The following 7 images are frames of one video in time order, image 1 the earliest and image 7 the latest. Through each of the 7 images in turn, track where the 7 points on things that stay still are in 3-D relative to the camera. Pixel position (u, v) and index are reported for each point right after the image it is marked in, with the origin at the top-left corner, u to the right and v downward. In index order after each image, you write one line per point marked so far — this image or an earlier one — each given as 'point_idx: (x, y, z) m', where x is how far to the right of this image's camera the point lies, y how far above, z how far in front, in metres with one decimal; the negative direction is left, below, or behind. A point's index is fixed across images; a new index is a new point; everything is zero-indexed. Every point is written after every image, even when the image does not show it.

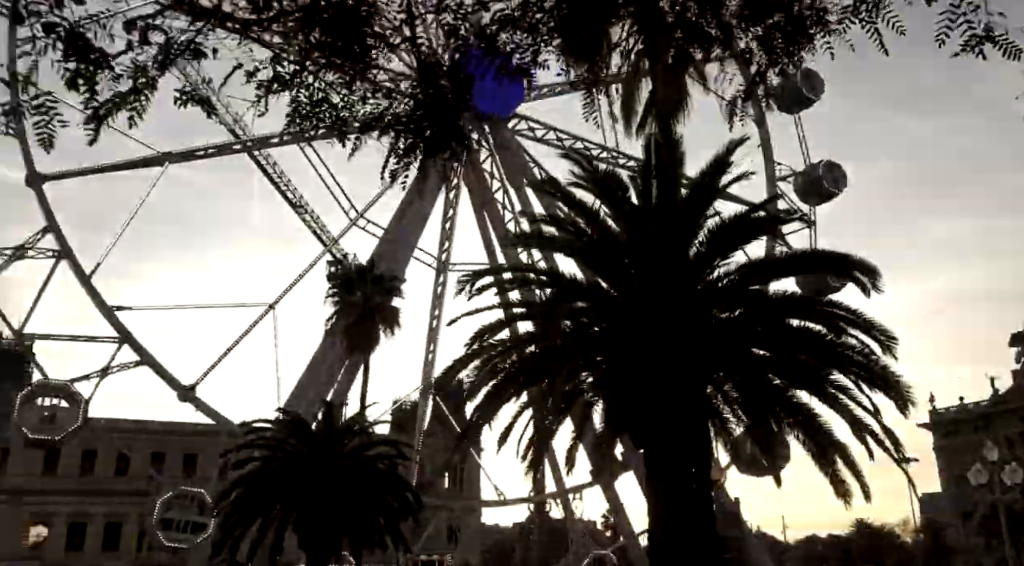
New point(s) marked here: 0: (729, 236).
0: (+2.6, +0.6, +11.8) m
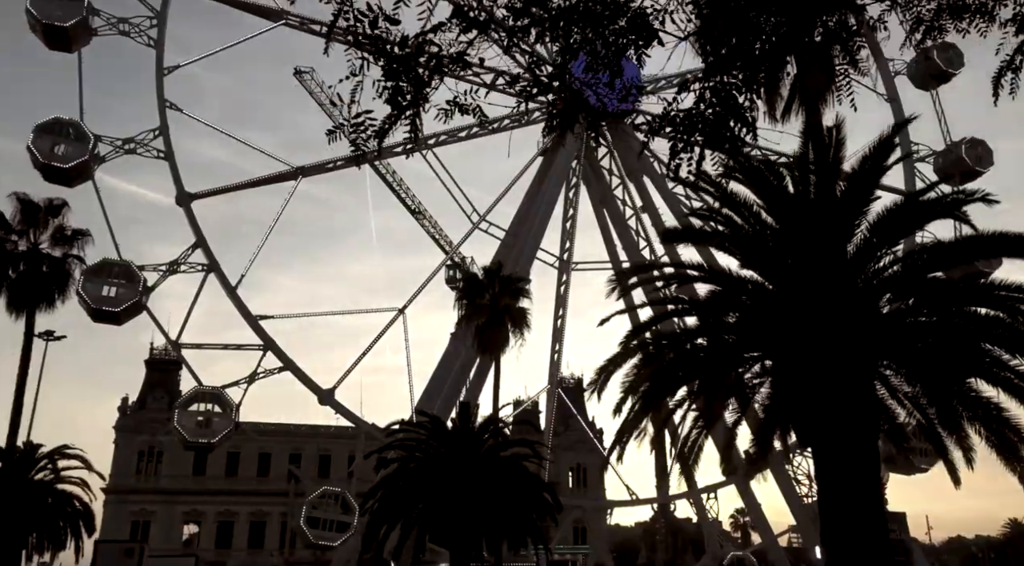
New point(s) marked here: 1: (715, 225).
0: (+4.4, +0.7, +11.6) m
1: (+2.6, +0.9, +13.3) m
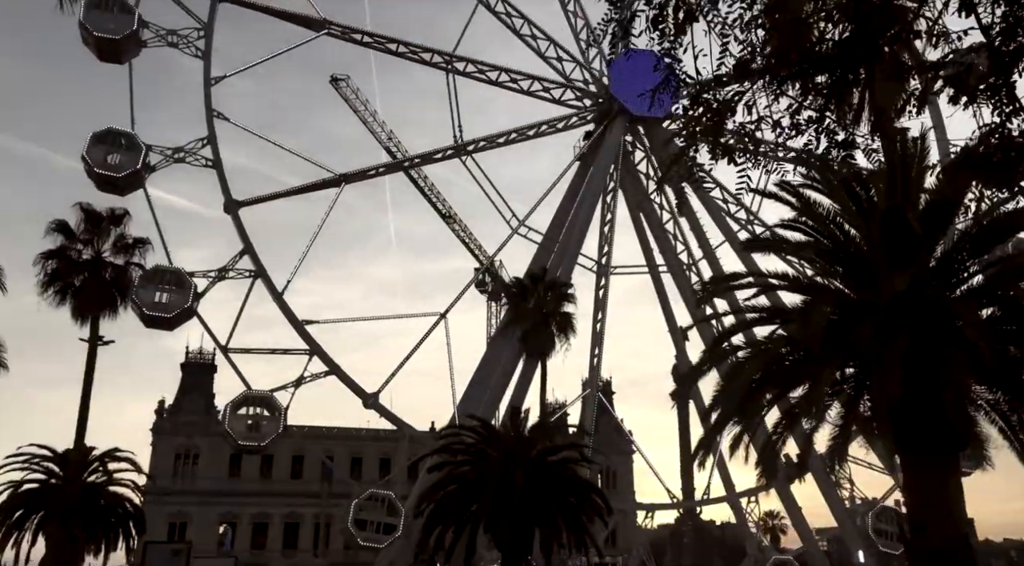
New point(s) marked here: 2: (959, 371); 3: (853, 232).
0: (+5.6, +0.5, +12.0) m
1: (+3.9, +0.8, +13.8) m
2: (+5.1, -1.0, +11.5) m
3: (+4.5, +0.6, +13.3) m
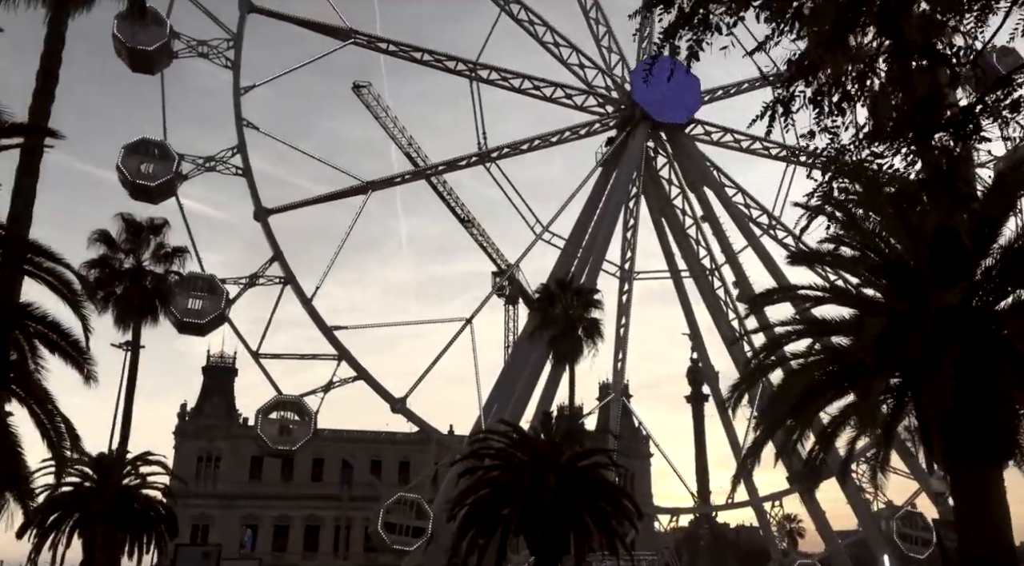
0: (+6.4, +0.4, +12.5) m
1: (+4.7, +0.6, +14.3) m
2: (+5.9, -1.2, +12.0) m
3: (+5.3, +0.4, +13.8) m
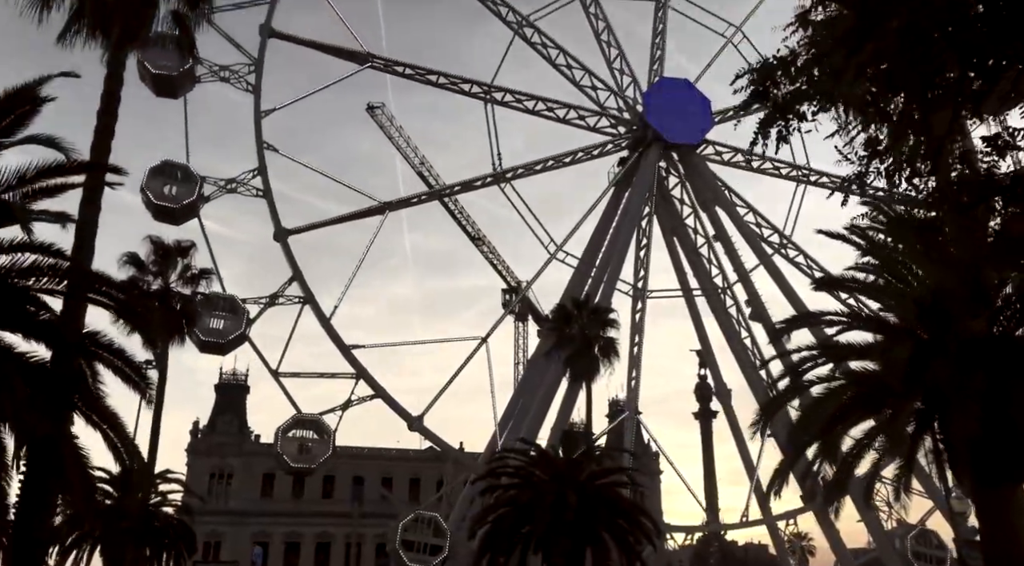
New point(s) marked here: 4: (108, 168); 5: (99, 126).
0: (+6.9, 0.0, +13.2) m
1: (+5.2, +0.2, +14.9) m
2: (+6.5, -1.5, +12.6) m
3: (+5.9, +0.1, +14.4) m
4: (-5.8, +1.6, +14.4) m
5: (-6.1, +2.3, +14.7) m
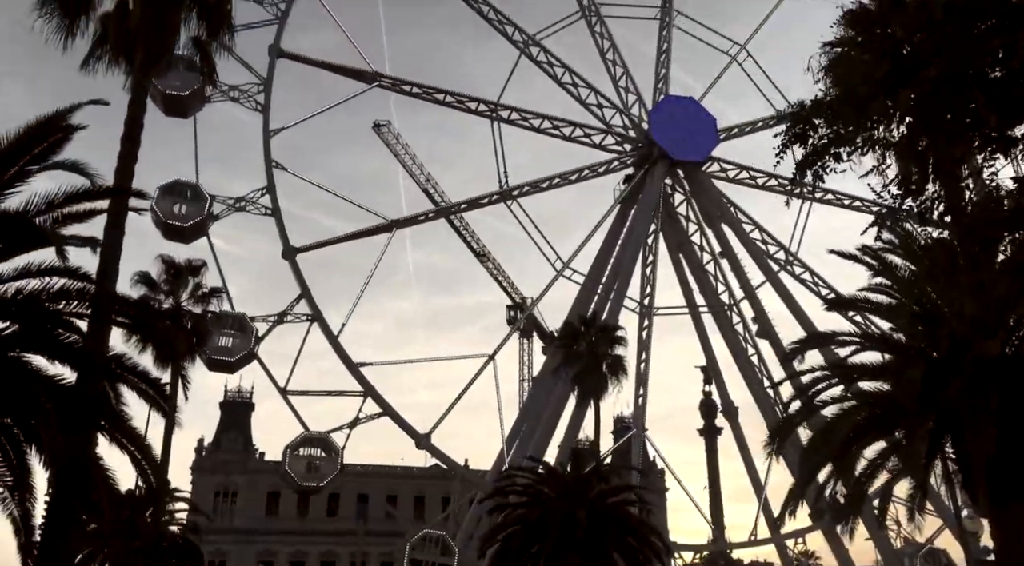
0: (+7.2, -0.3, +13.3) m
1: (+5.5, -0.1, +15.1) m
2: (+6.7, -1.8, +12.7) m
3: (+6.1, -0.2, +14.6) m
4: (-5.5, +1.3, +14.5) m
5: (-5.8, +2.0, +14.9) m
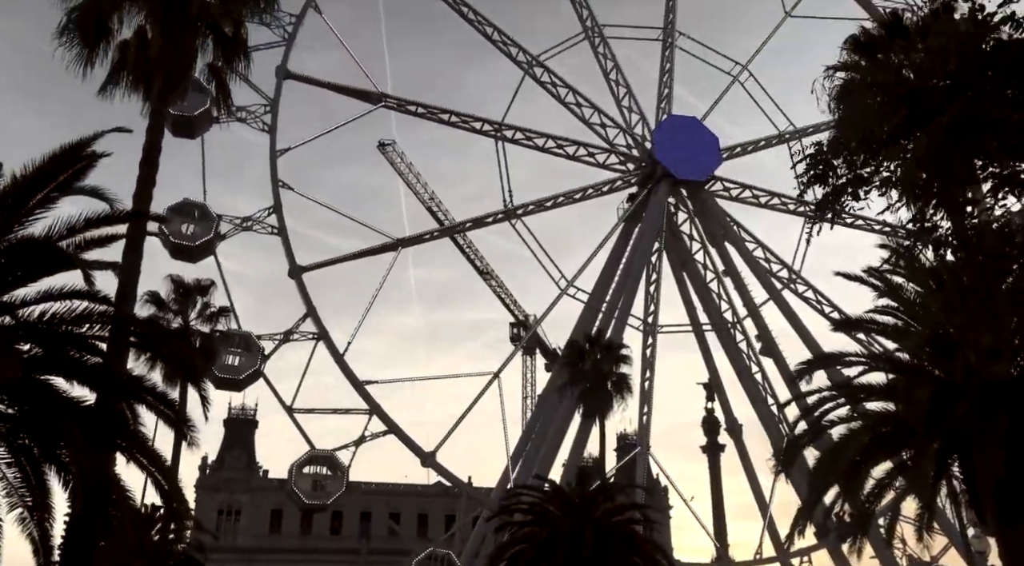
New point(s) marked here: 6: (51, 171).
0: (+7.4, -0.6, +13.5) m
1: (+5.7, -0.4, +15.3) m
2: (+6.9, -2.1, +12.9) m
3: (+6.3, -0.6, +14.8) m
4: (-5.4, +1.0, +14.8) m
5: (-5.6, +1.6, +15.3) m
6: (-5.2, +1.3, +11.4) m
